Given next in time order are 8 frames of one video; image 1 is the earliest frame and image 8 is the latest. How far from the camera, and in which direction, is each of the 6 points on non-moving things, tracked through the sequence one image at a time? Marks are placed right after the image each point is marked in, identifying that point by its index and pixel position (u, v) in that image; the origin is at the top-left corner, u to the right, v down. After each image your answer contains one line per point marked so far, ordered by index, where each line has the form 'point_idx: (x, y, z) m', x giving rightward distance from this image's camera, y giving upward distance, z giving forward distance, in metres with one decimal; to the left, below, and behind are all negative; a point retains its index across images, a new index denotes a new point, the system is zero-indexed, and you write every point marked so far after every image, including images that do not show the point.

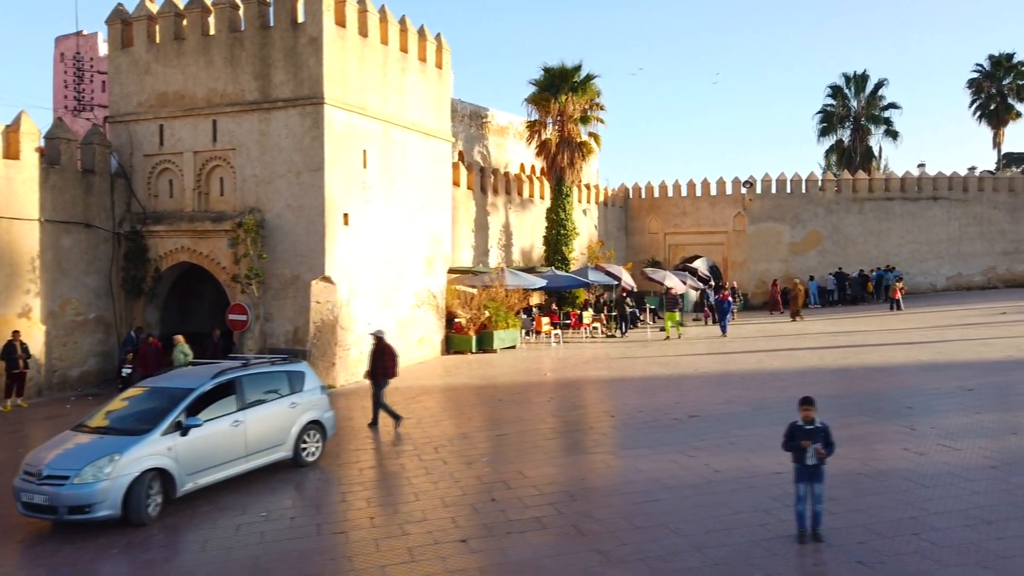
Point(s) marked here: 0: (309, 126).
0: (-3.6, +2.9, +13.6) m
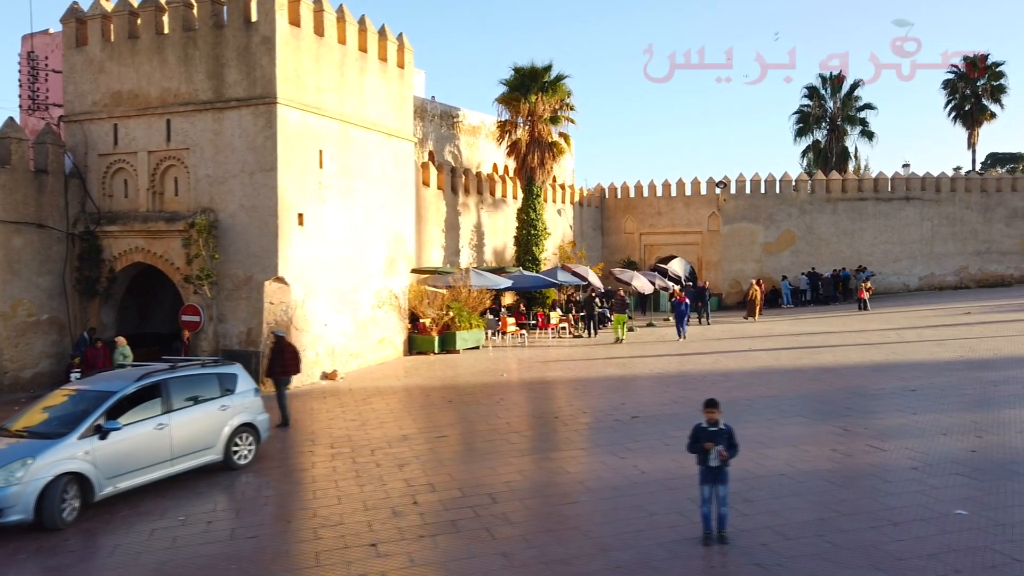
0: (-4.4, +2.8, +13.5) m
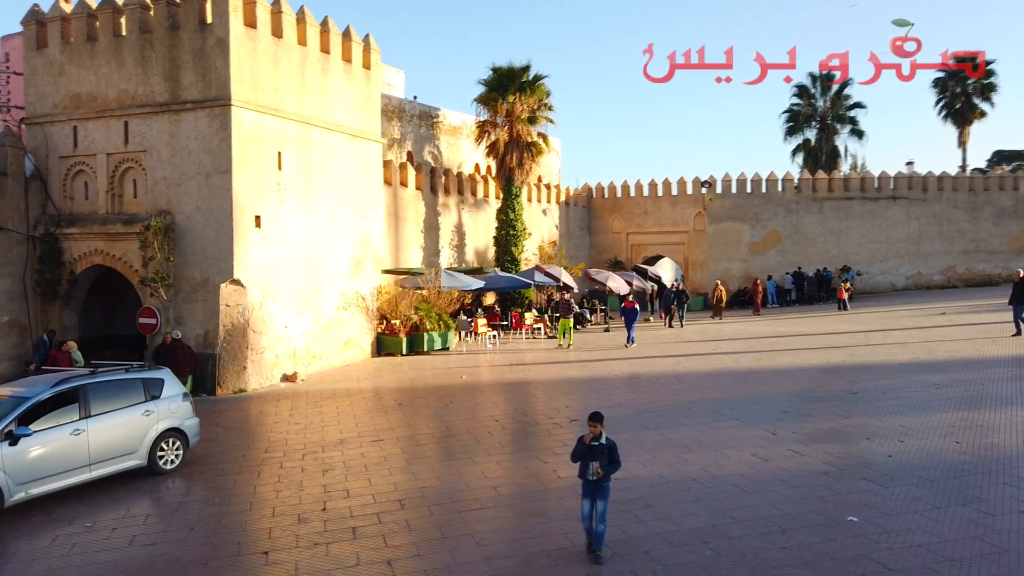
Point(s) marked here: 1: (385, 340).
0: (-5.2, +2.8, +13.4) m
1: (-3.0, -1.2, +17.8) m
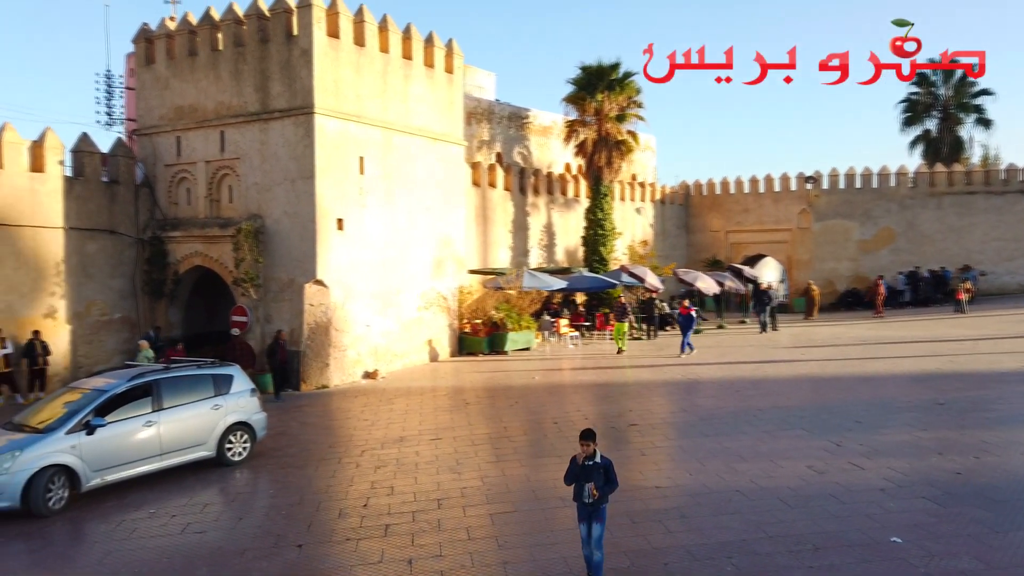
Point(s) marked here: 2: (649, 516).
0: (-3.9, +2.8, +14.1) m
1: (-1.1, -1.2, +18.0) m
2: (+1.1, -1.8, +6.0) m
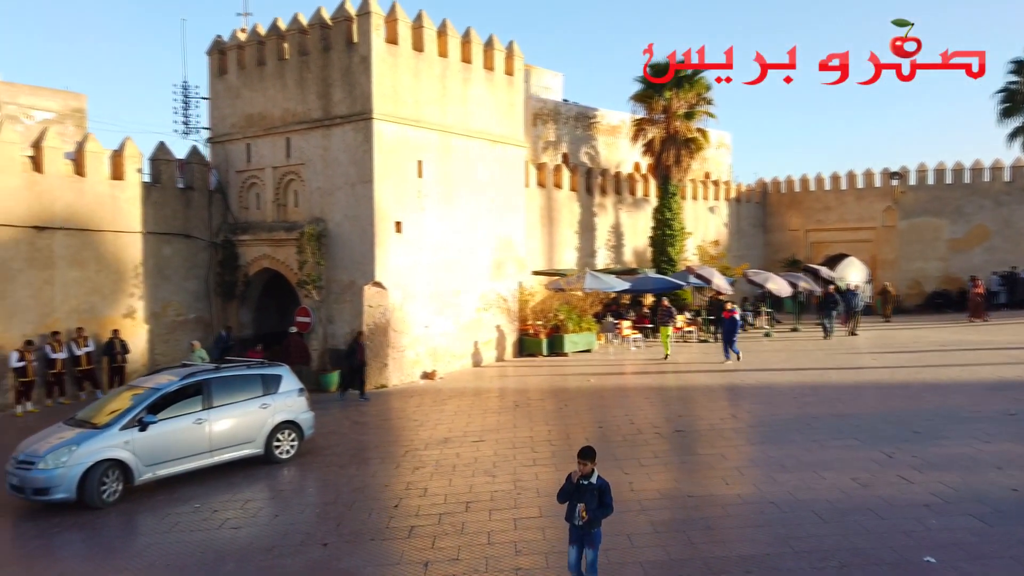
0: (-2.8, +2.8, +14.4) m
1: (+0.3, -1.2, +18.1) m
2: (+1.2, -1.8, +5.8) m
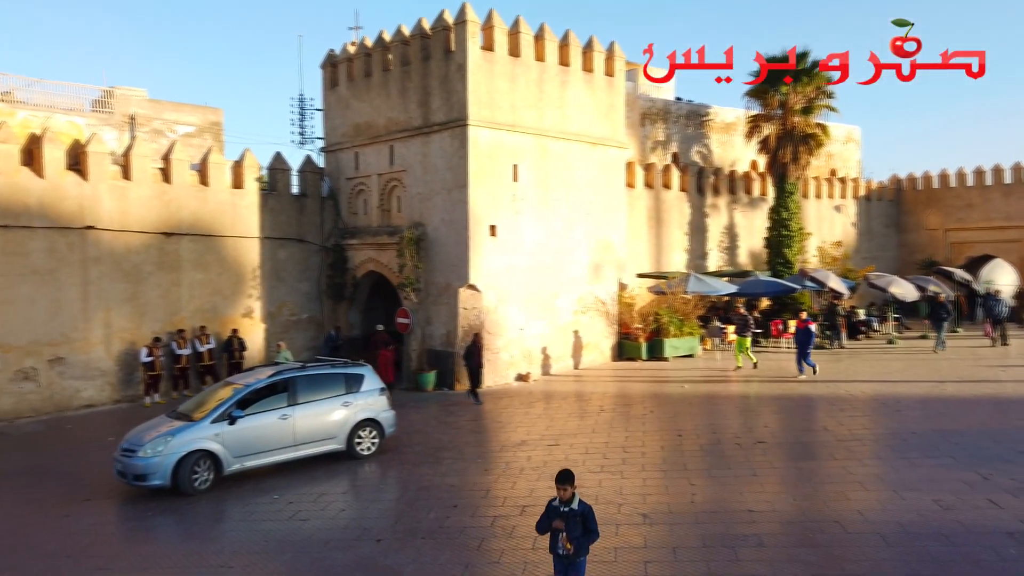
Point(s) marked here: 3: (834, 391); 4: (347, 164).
0: (-1.0, +2.7, +14.7) m
1: (+2.6, -1.3, +17.8) m
2: (+1.6, -1.9, +5.6) m
3: (+5.6, -1.8, +13.6) m
4: (-3.8, +2.8, +17.5) m
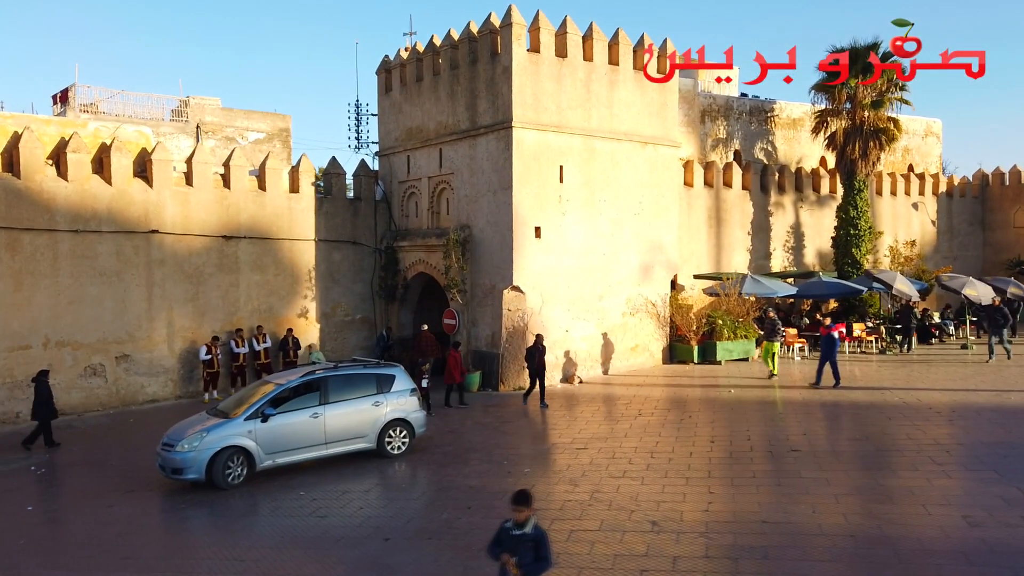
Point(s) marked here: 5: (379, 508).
0: (-0.2, +2.7, +14.8) m
1: (+3.8, -1.3, +17.6) m
2: (+1.6, -1.9, +5.5) m
3: (+6.3, -1.8, +13.0) m
4: (-2.6, +2.8, +17.8) m
5: (-1.3, -2.1, +7.4) m
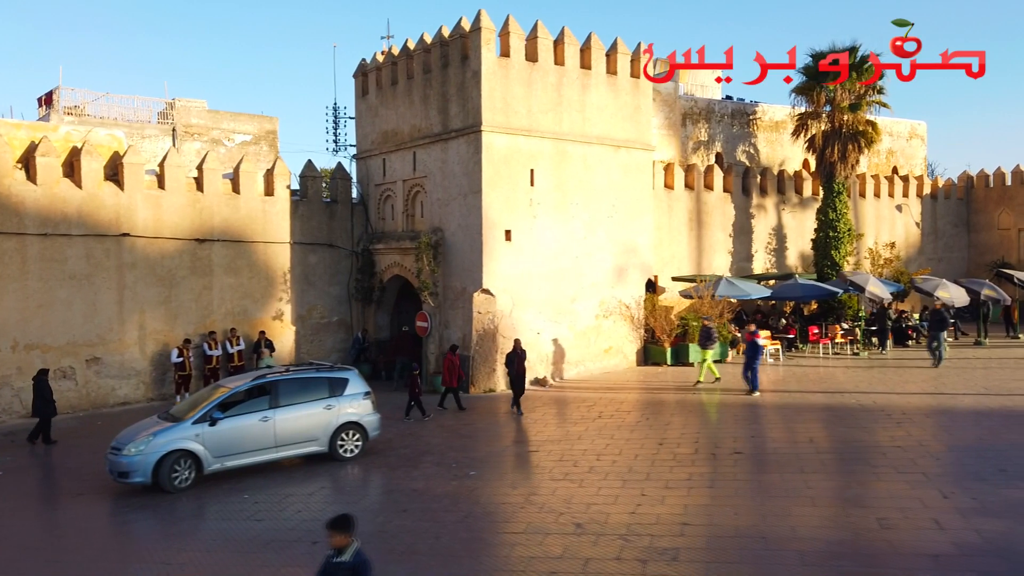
0: (-0.8, +2.6, +14.9) m
1: (+3.2, -1.4, +17.7) m
2: (+1.0, -1.9, +5.6) m
3: (+5.7, -1.9, +13.1) m
4: (-3.2, +2.7, +17.9) m
5: (-1.9, -2.2, +7.5) m
